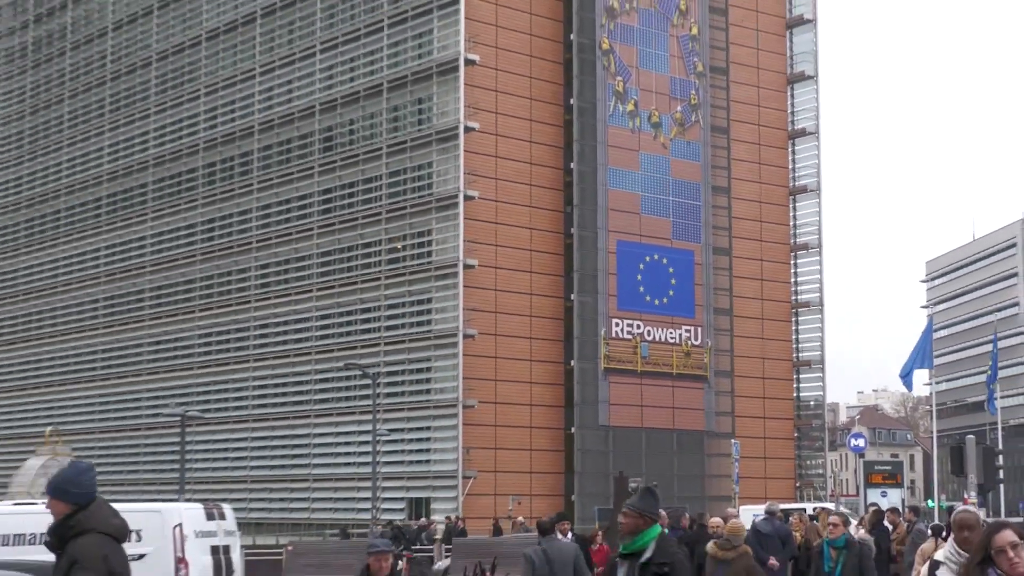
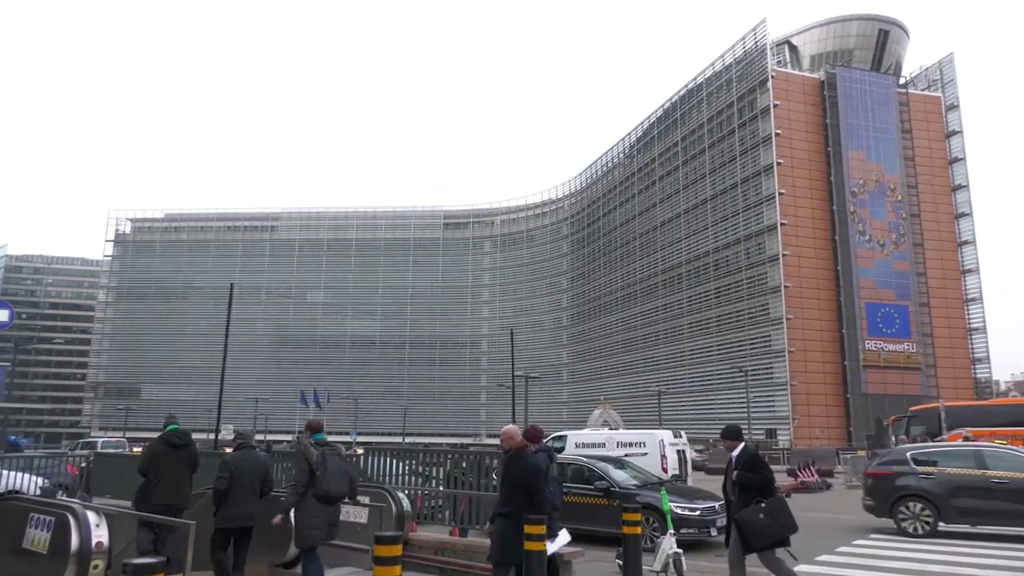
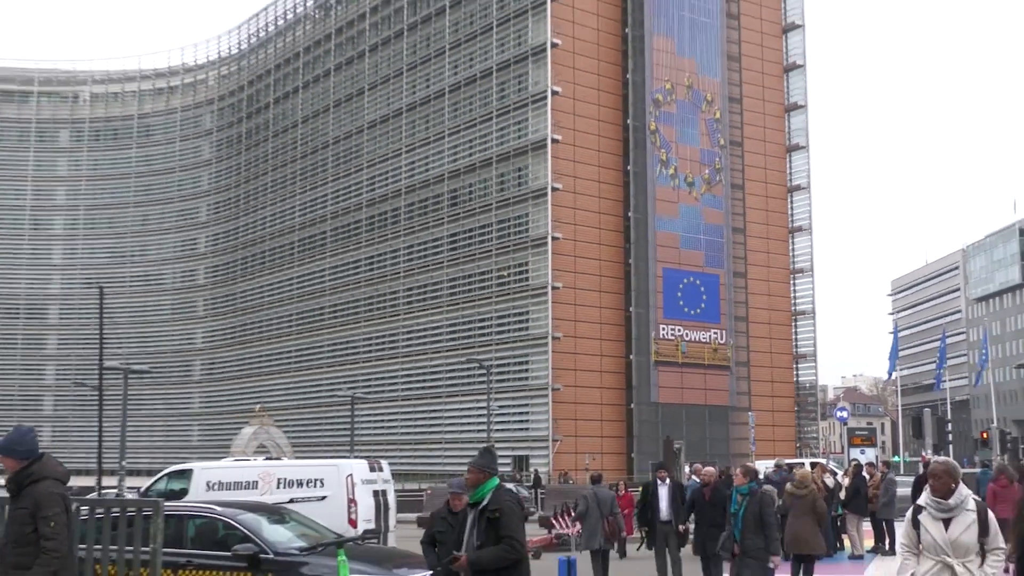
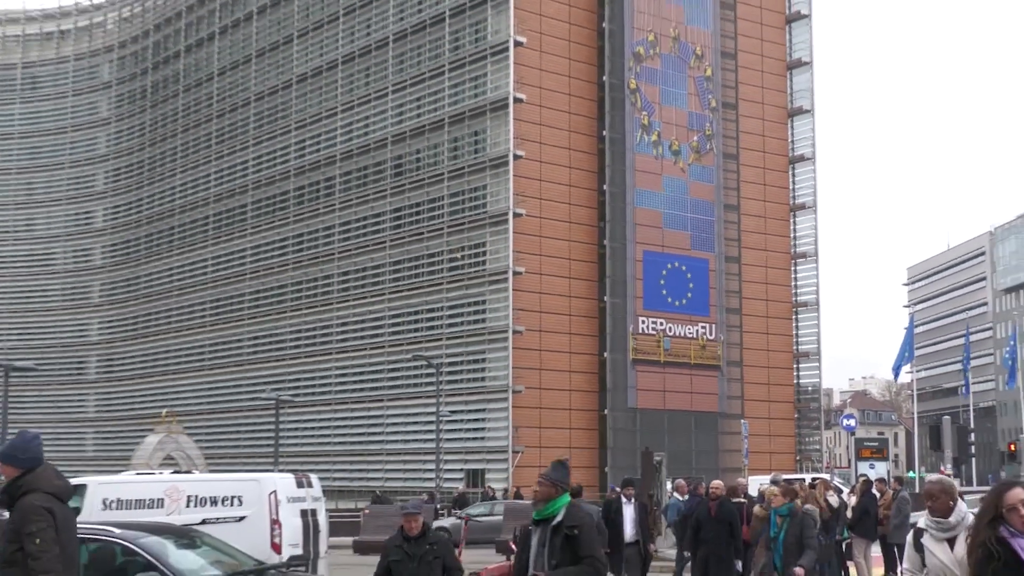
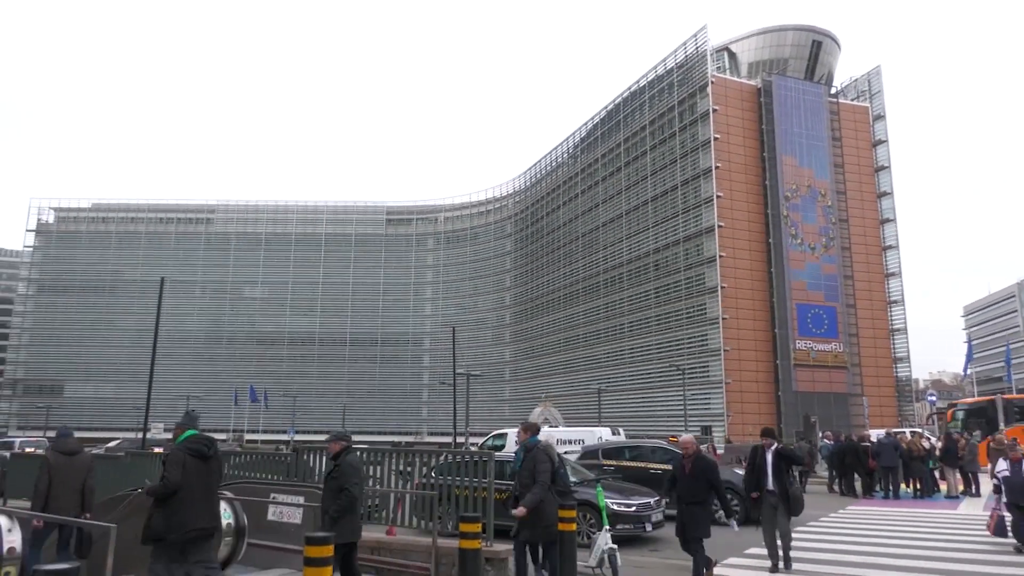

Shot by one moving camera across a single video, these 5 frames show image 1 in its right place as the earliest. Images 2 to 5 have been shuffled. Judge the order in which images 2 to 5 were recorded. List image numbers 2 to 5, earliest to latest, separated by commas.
4, 3, 5, 2
